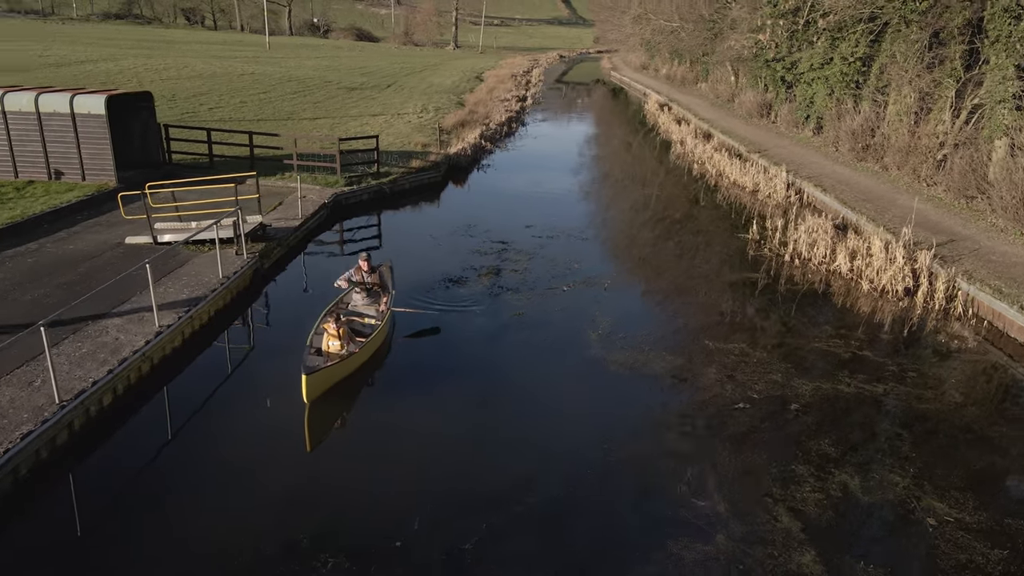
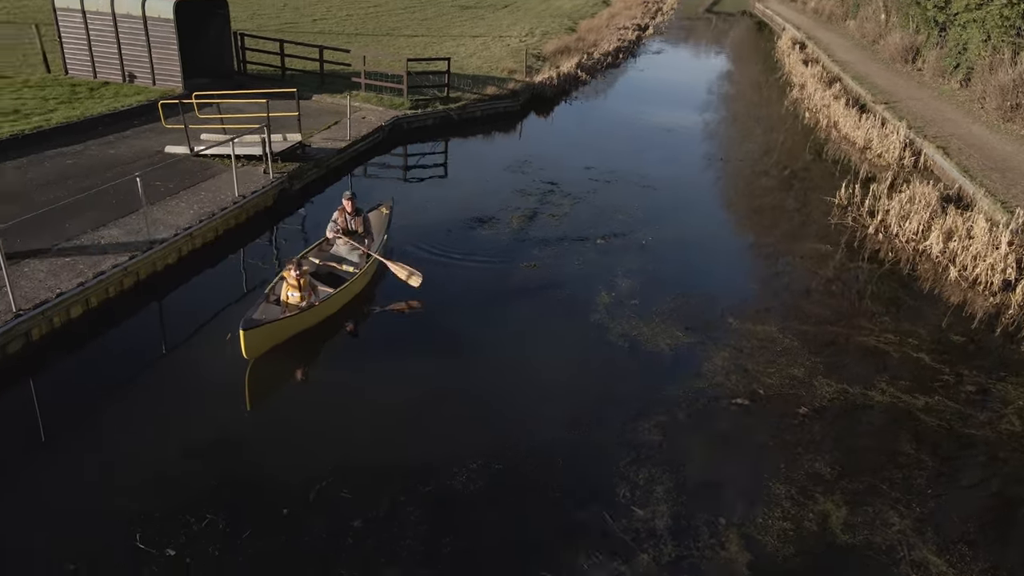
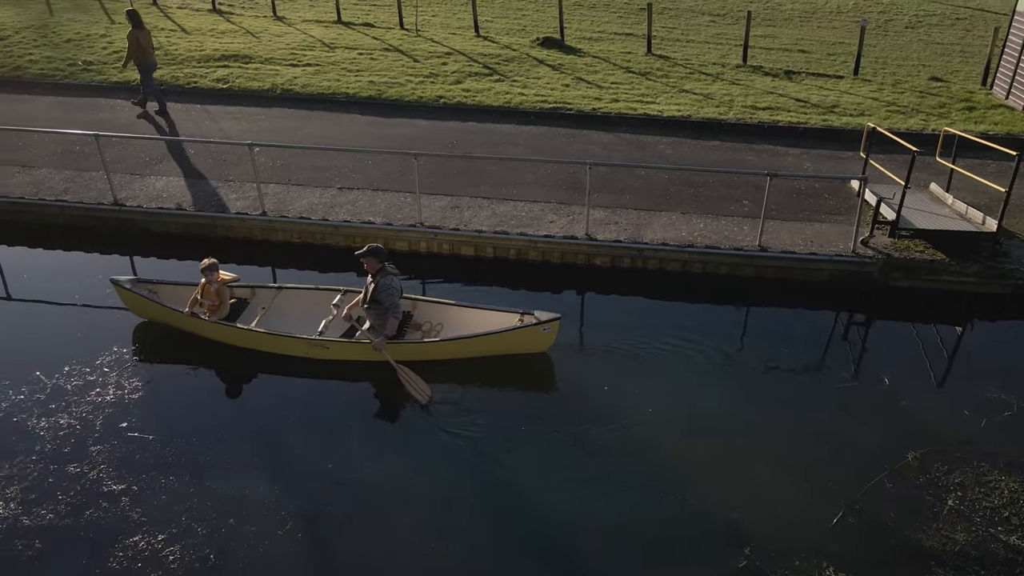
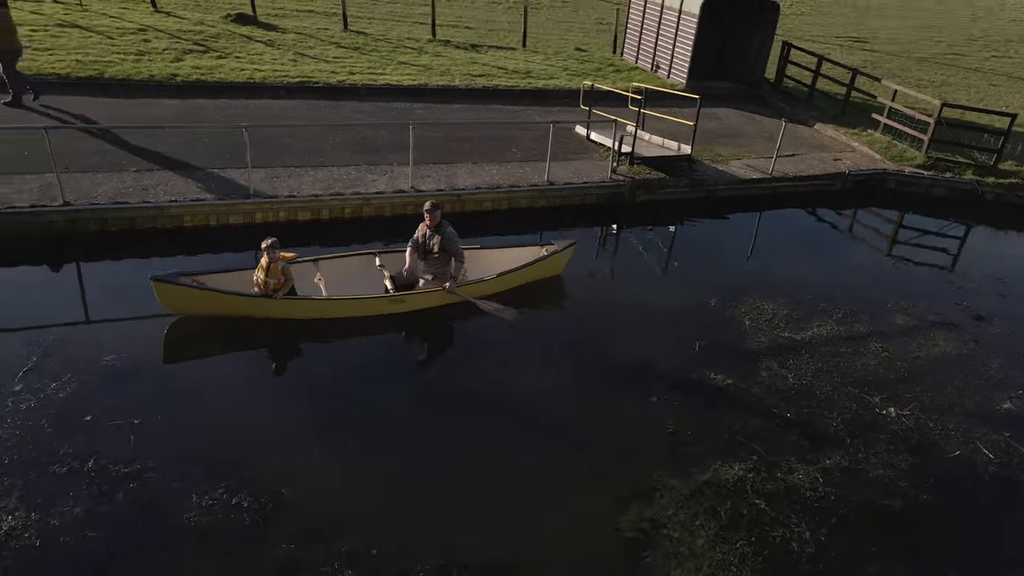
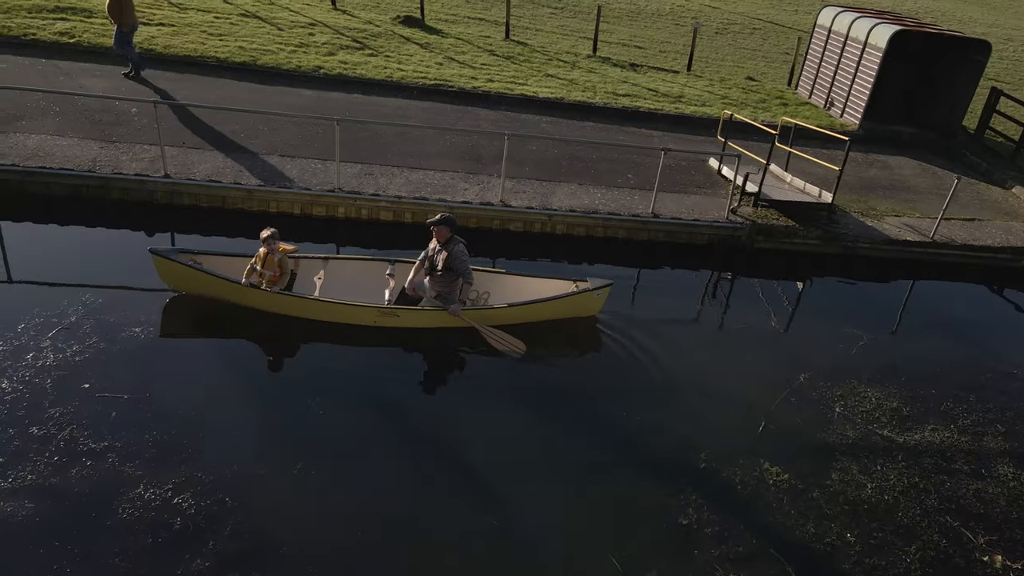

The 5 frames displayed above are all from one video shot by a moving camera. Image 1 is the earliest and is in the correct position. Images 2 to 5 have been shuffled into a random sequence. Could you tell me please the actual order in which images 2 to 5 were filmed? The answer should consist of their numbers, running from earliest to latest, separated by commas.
2, 4, 5, 3
